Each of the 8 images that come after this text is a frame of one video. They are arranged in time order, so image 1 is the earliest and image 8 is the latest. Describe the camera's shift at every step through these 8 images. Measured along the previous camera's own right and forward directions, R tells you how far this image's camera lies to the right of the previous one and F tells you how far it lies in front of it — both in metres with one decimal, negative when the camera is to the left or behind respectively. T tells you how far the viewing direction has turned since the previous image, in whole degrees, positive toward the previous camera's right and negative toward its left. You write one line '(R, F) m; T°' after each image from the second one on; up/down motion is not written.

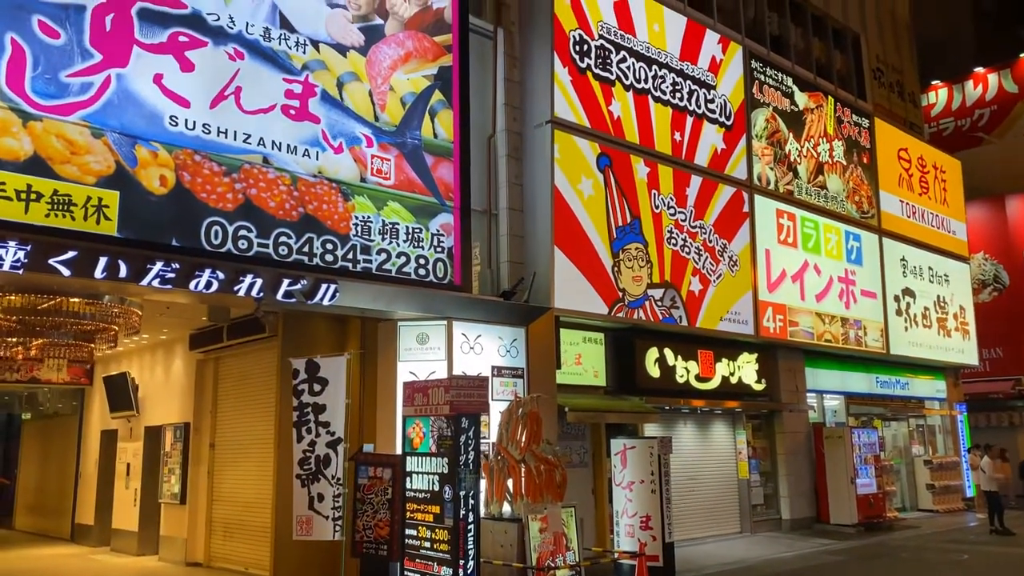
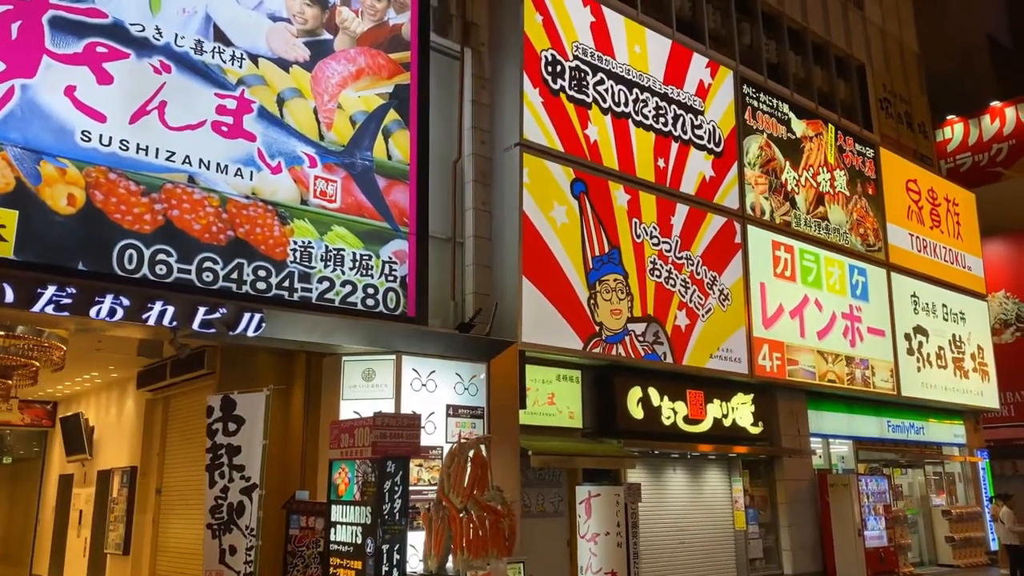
(+0.6, +0.7) m; -2°
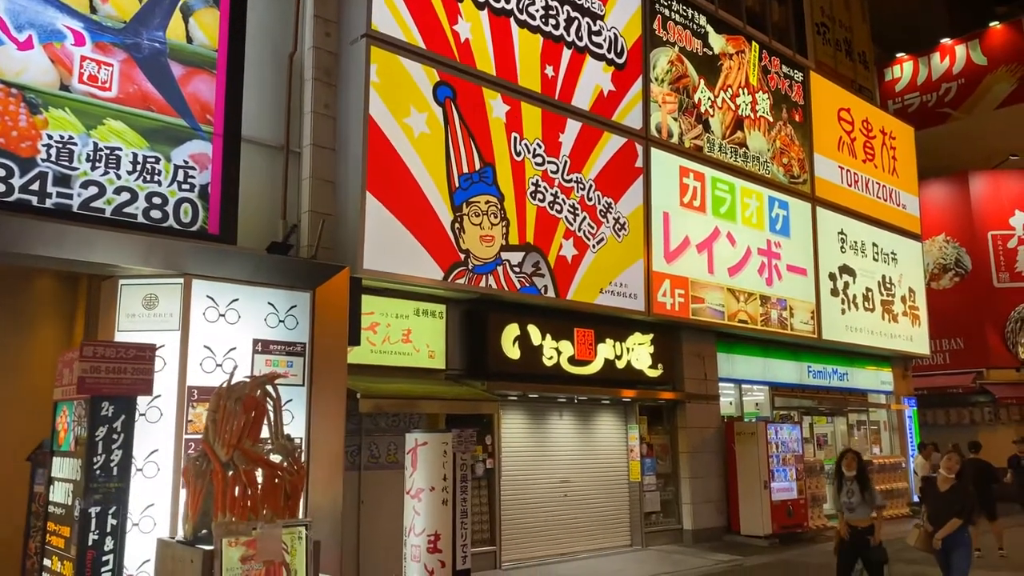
(+1.2, +1.2) m; +2°
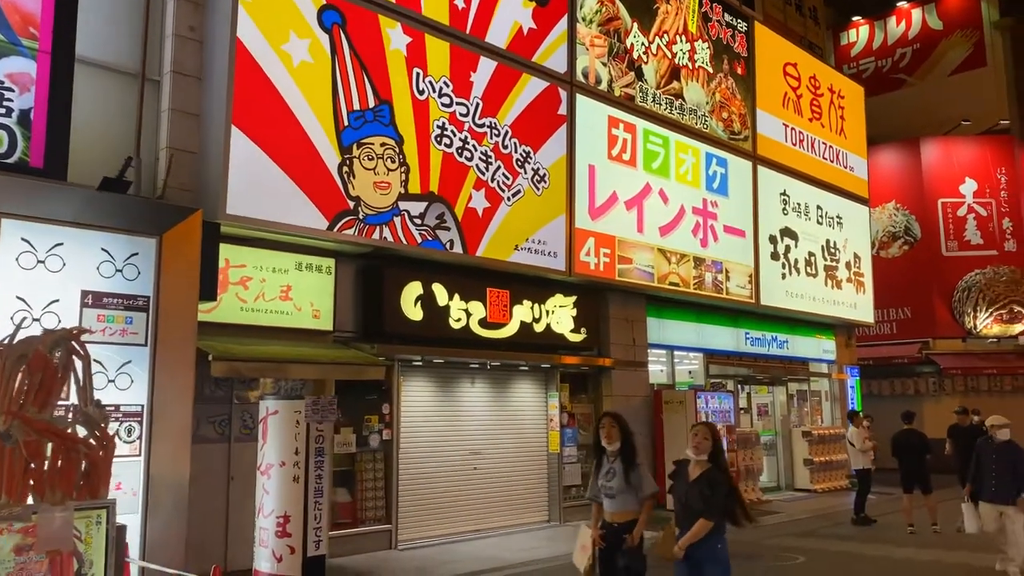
(+0.6, +0.8) m; +2°
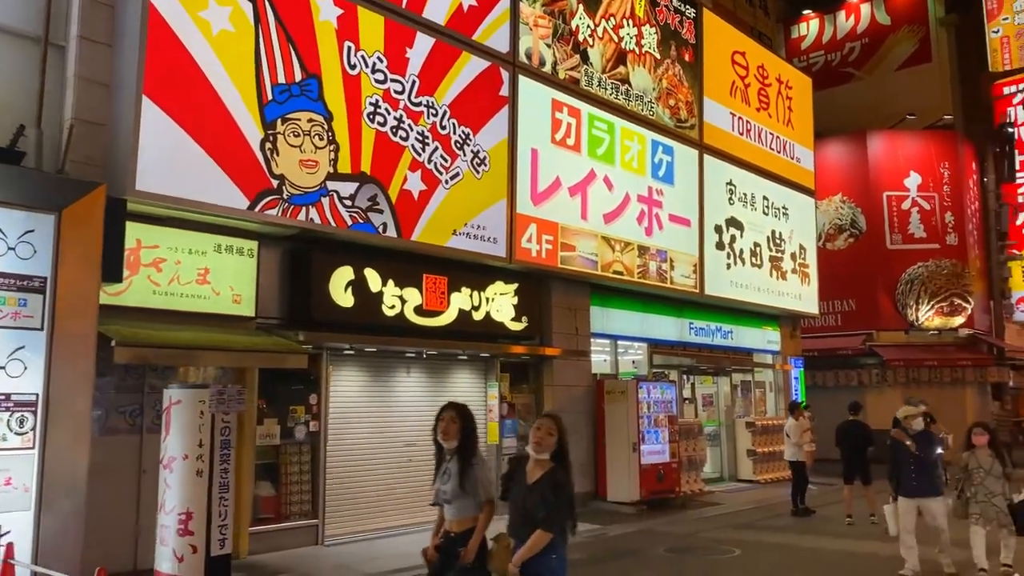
(+0.2, +0.3) m; +3°
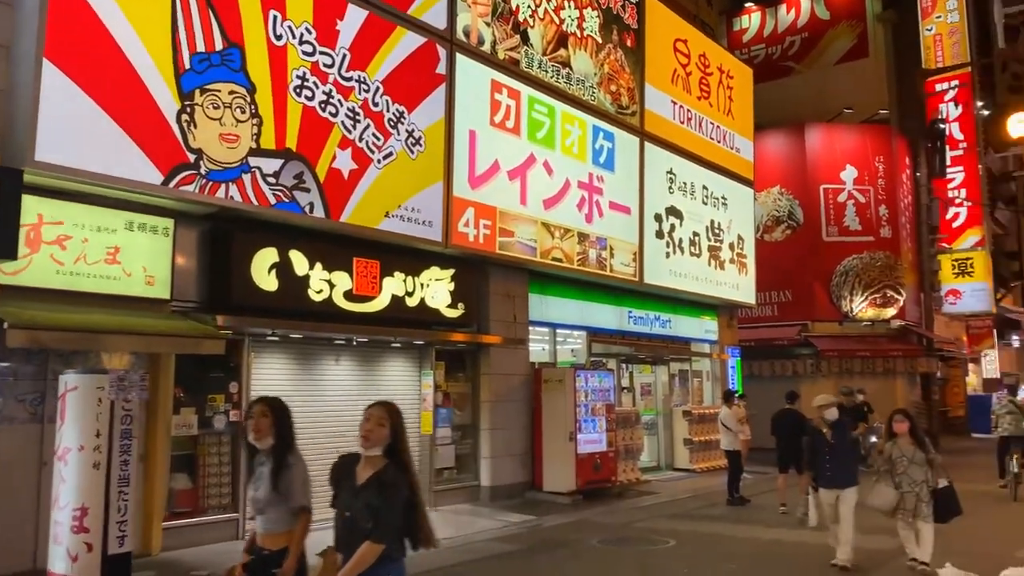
(+0.1, +0.2) m; +4°
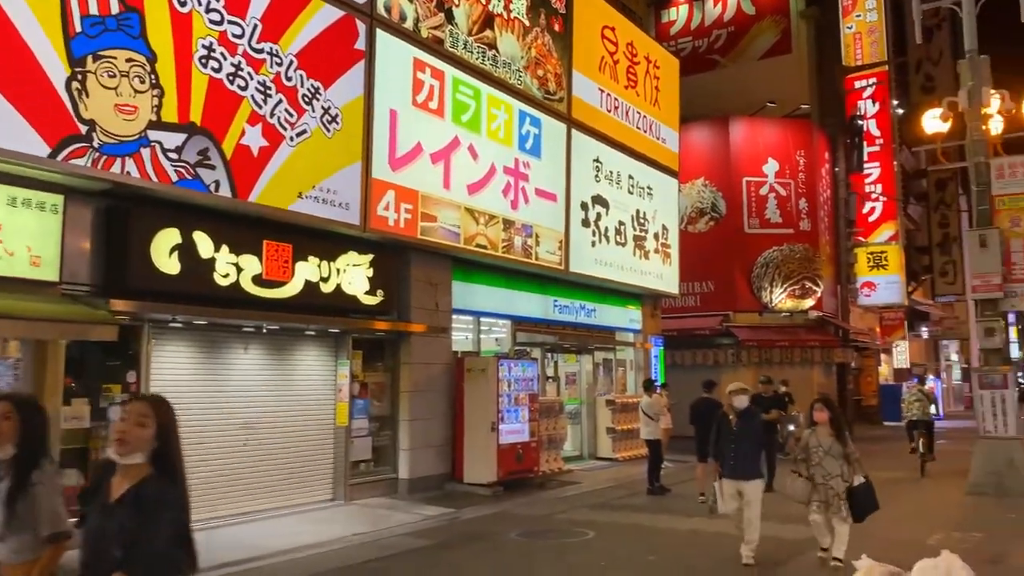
(+0.1, +0.2) m; +5°
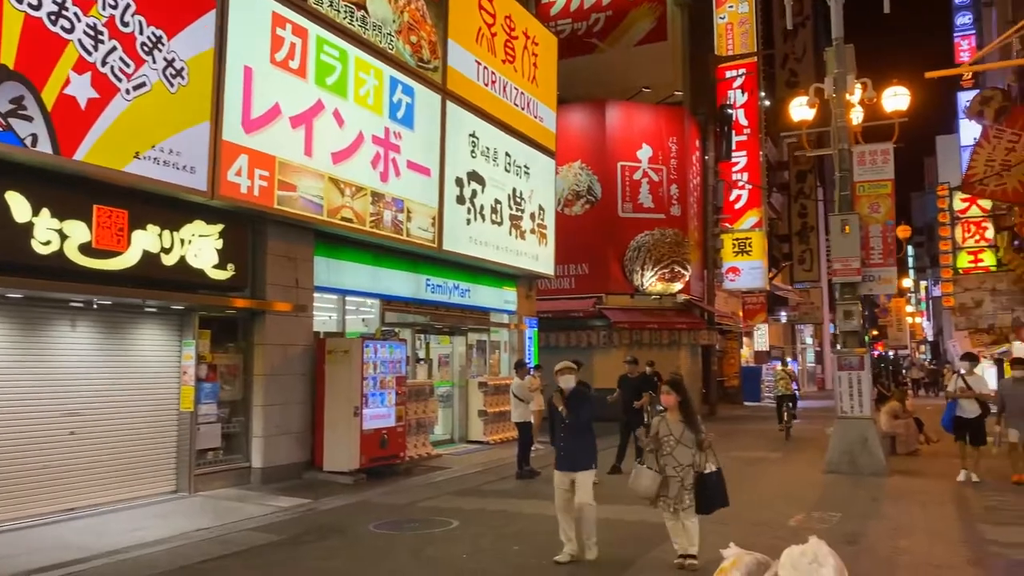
(+0.1, +0.4) m; +8°
